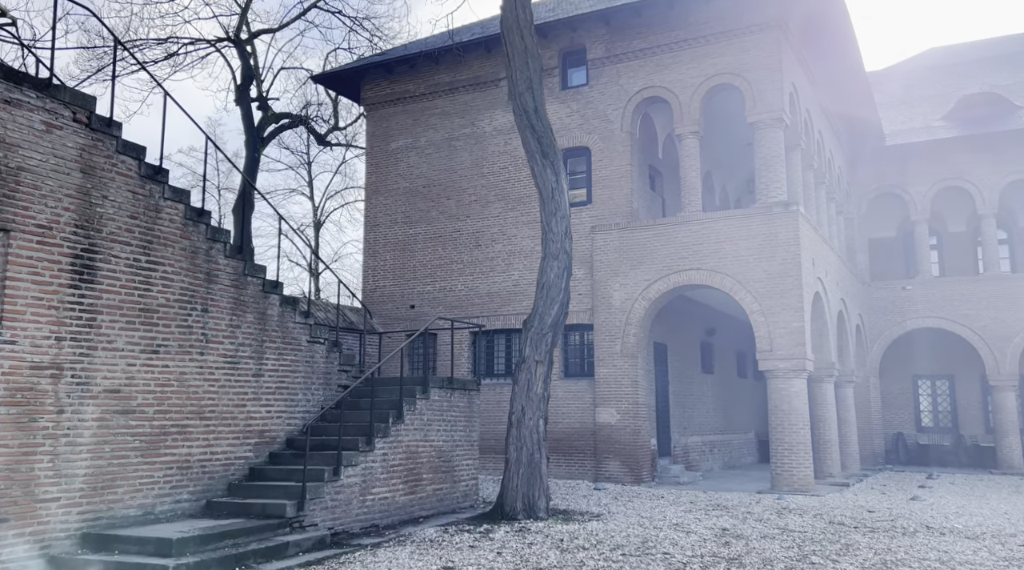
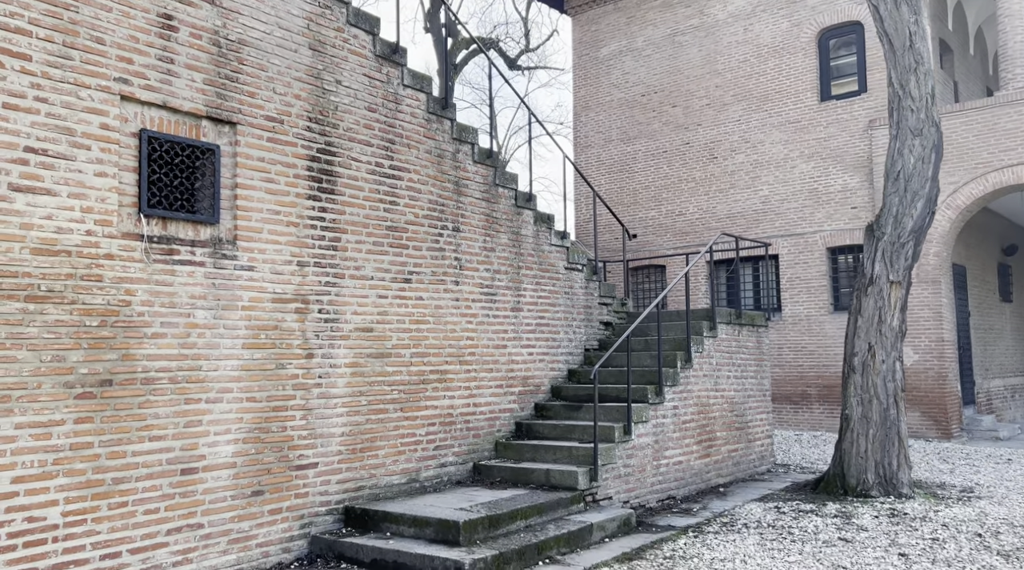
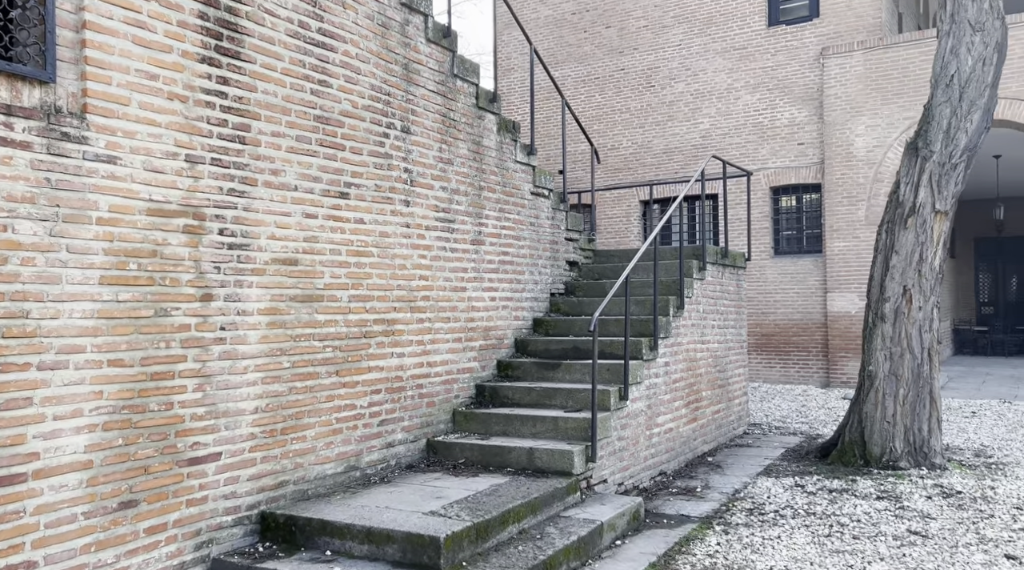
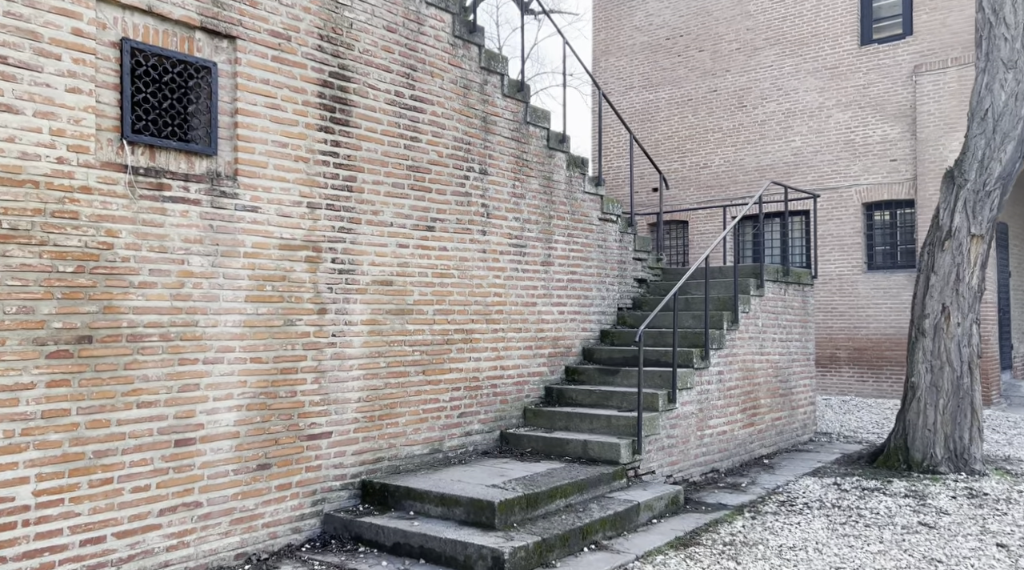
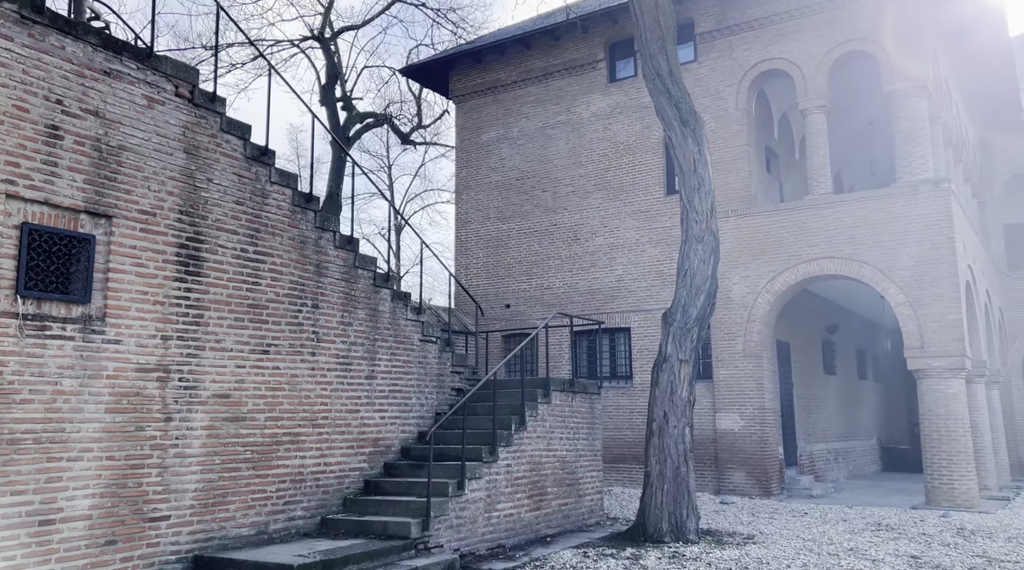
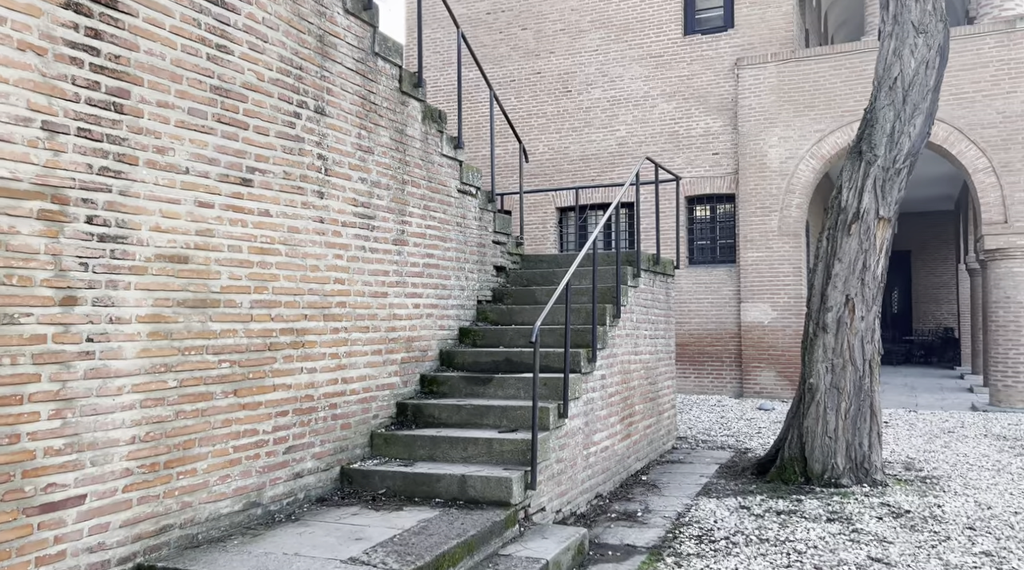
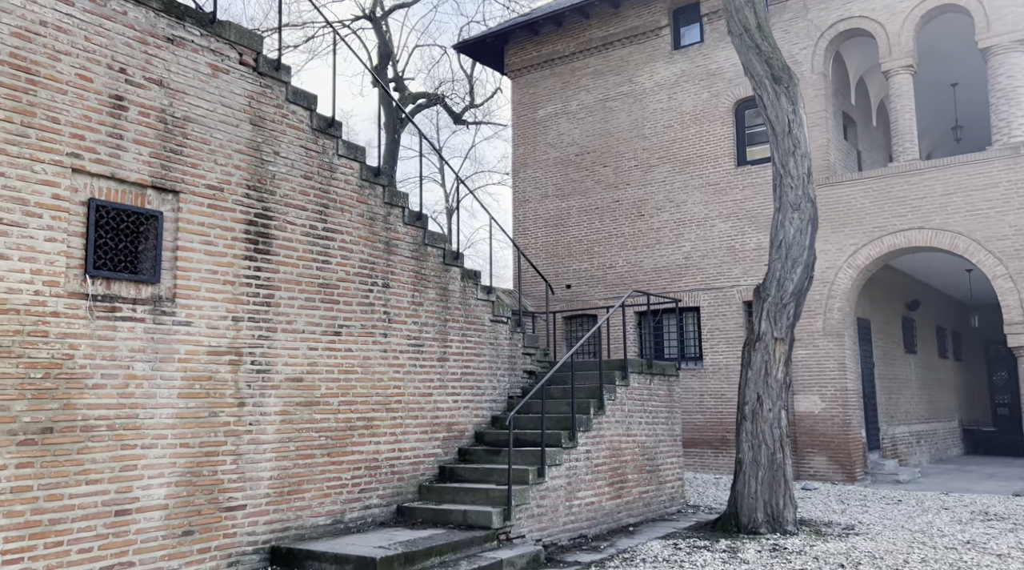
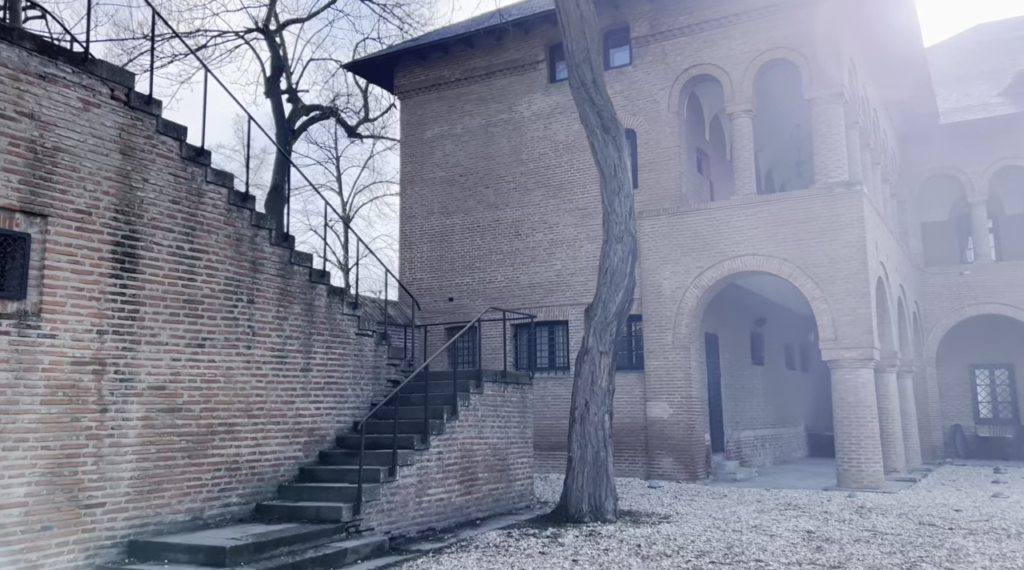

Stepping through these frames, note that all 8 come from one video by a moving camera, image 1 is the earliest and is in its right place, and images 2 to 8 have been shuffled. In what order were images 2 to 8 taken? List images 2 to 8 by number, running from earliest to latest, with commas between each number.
8, 5, 7, 2, 4, 3, 6
